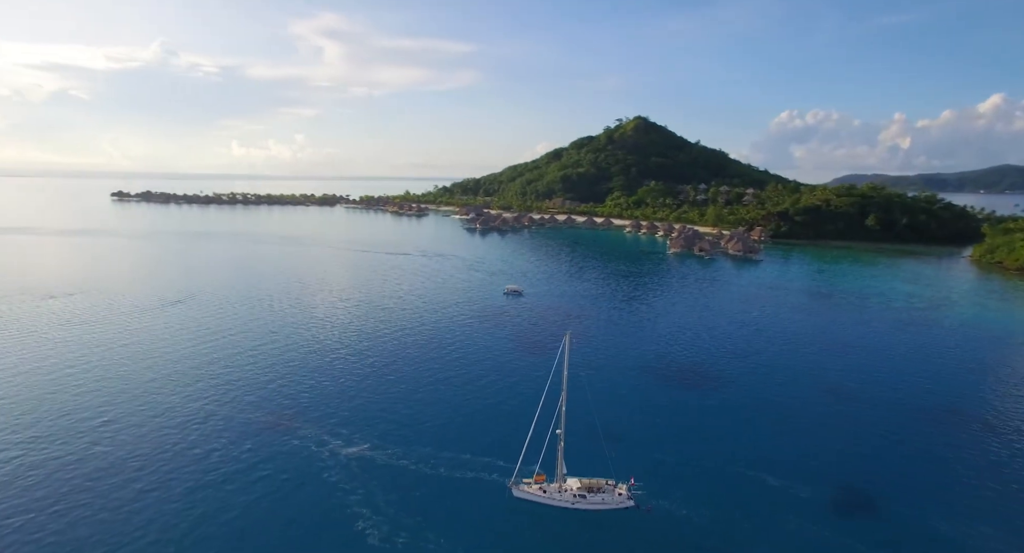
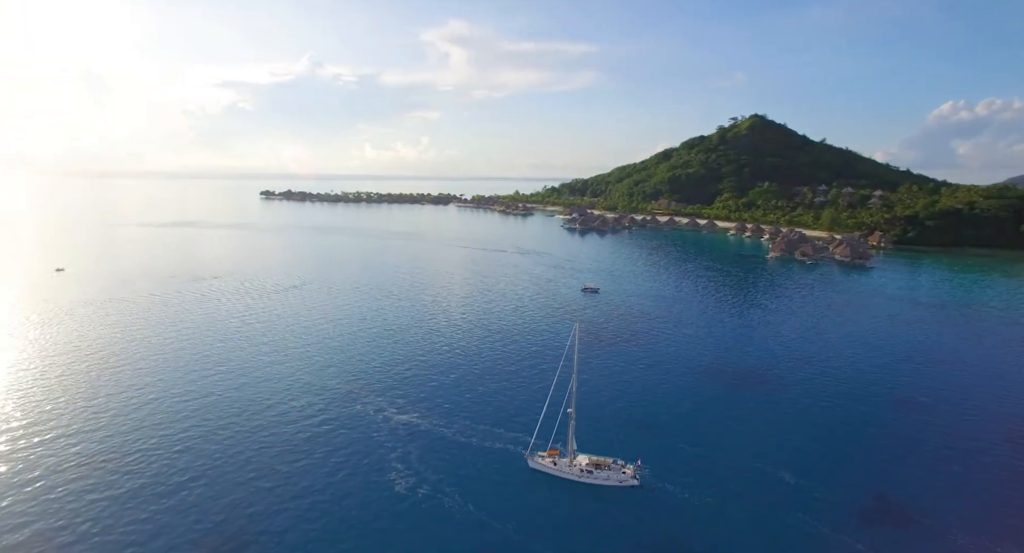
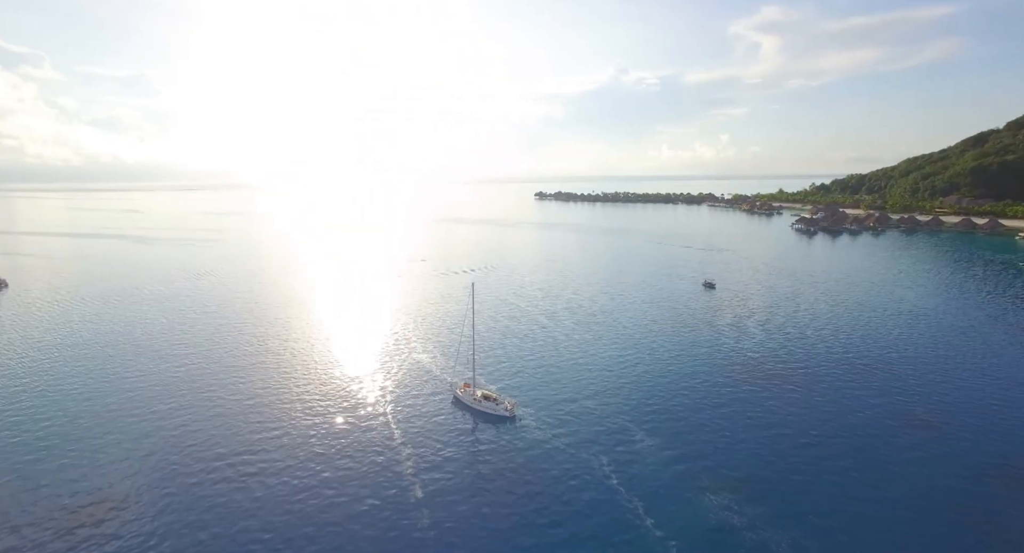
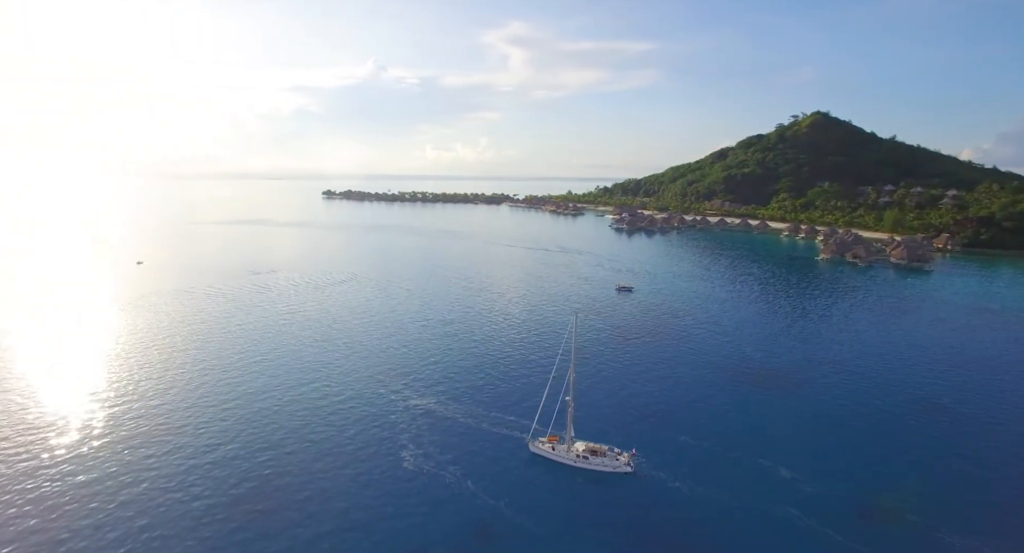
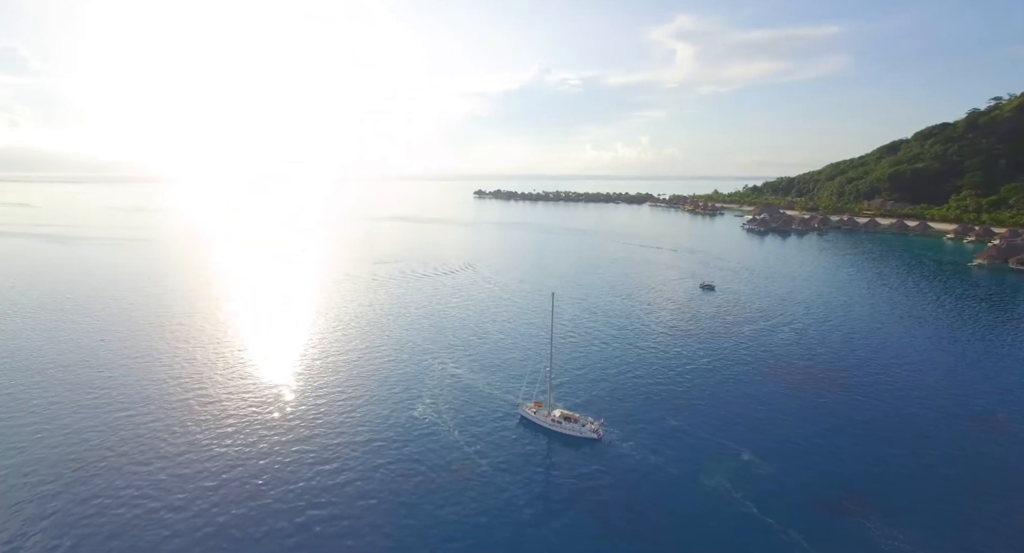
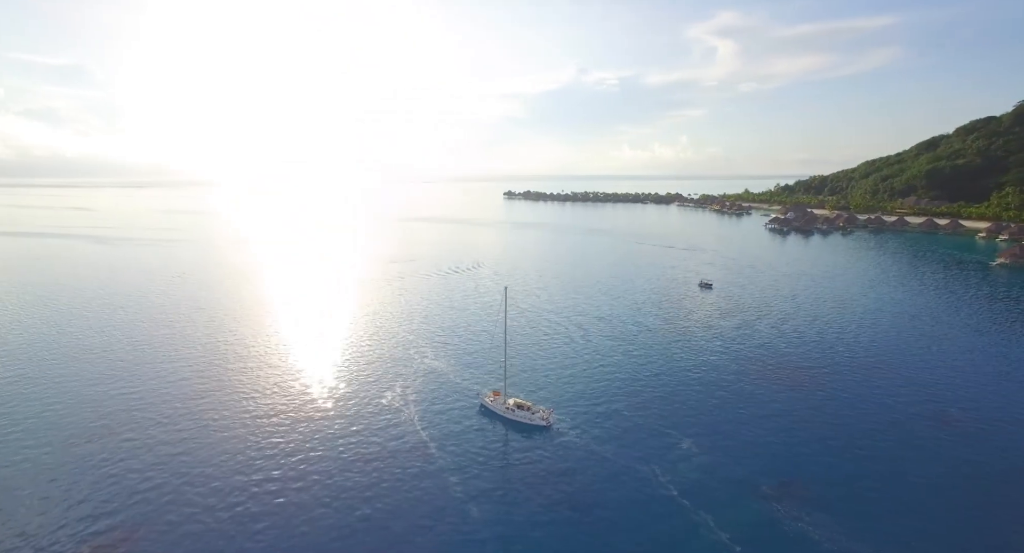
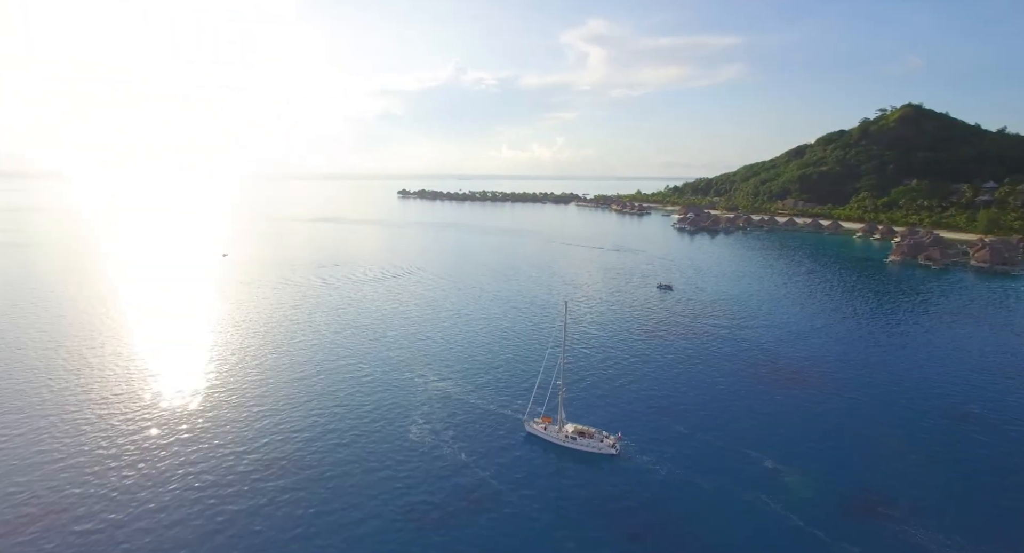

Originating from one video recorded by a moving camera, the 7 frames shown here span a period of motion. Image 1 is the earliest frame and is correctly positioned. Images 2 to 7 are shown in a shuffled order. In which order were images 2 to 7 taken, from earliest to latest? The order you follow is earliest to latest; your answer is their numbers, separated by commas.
2, 4, 7, 5, 6, 3
